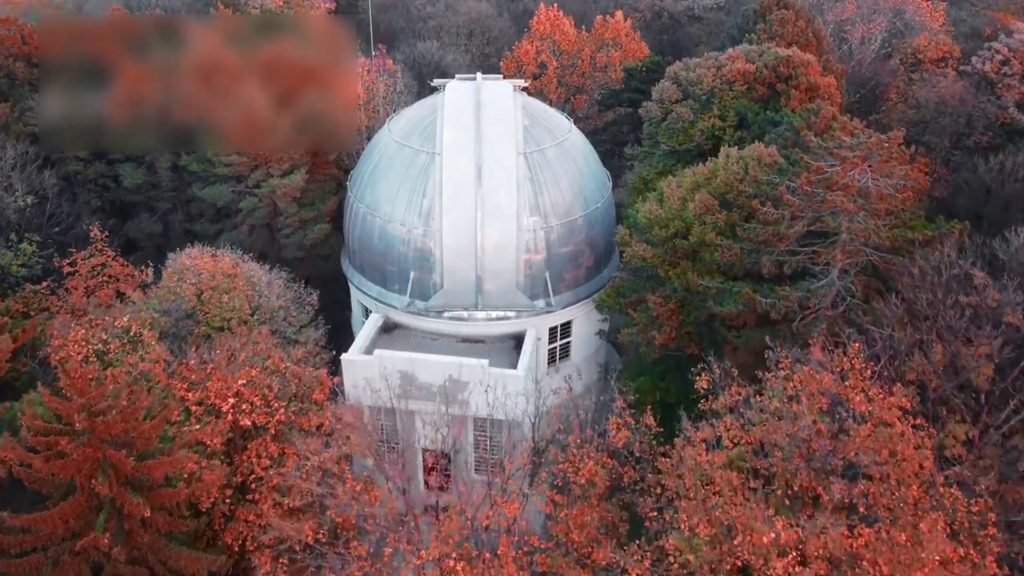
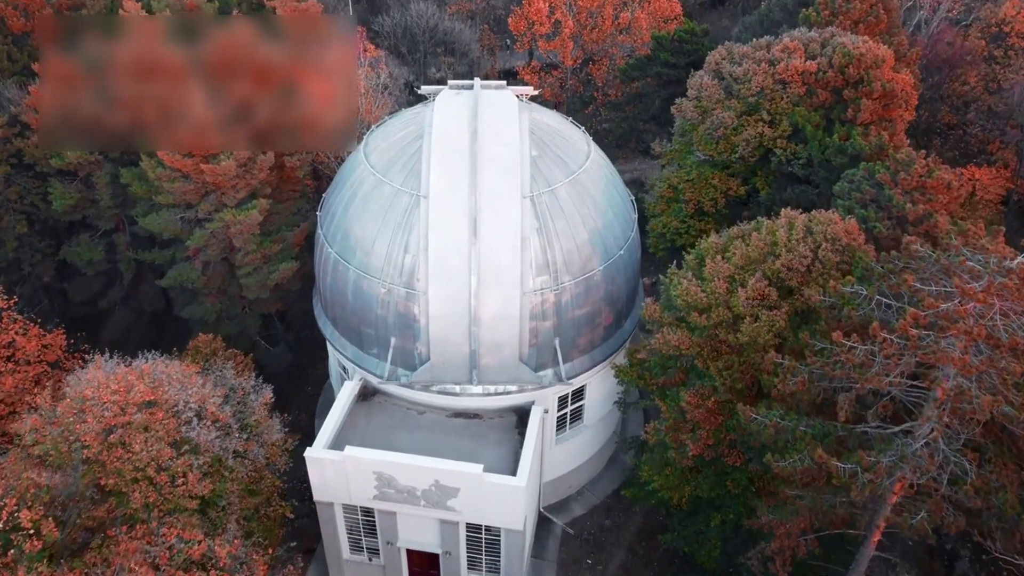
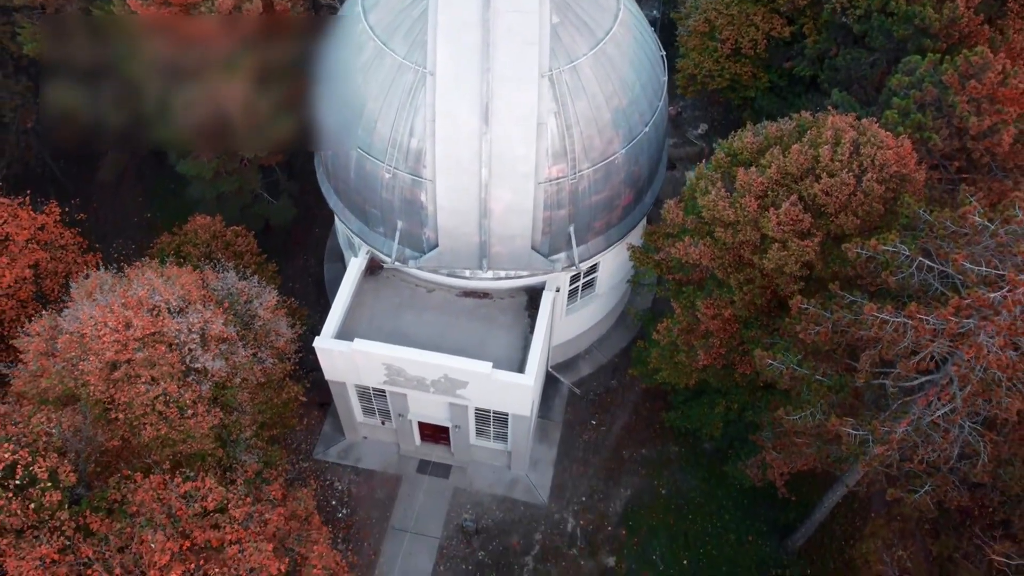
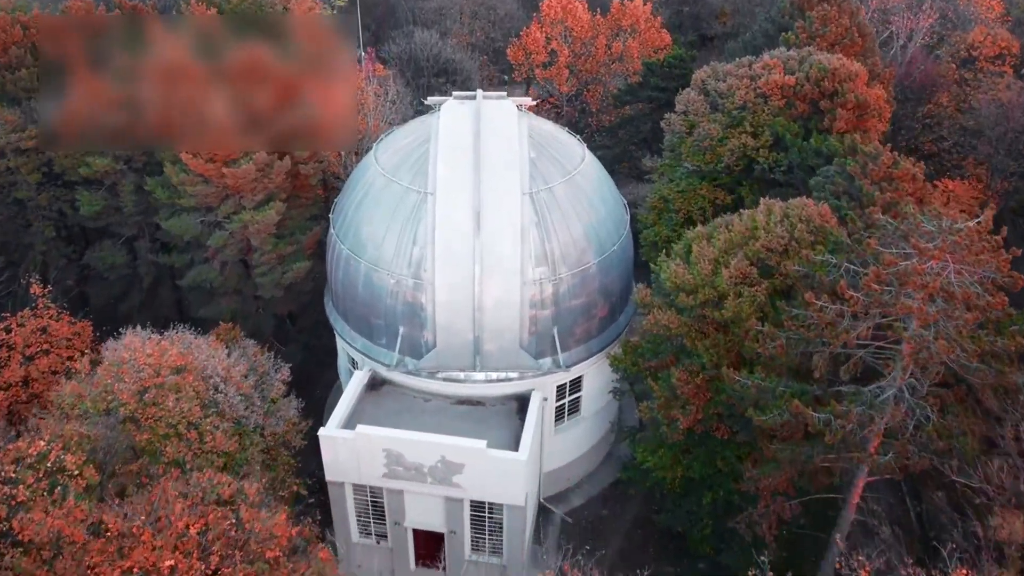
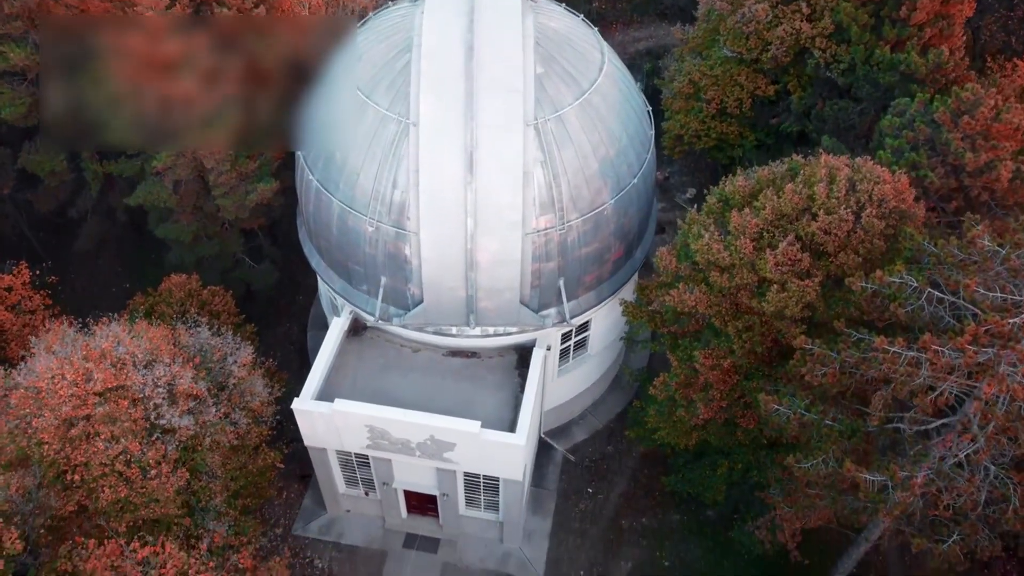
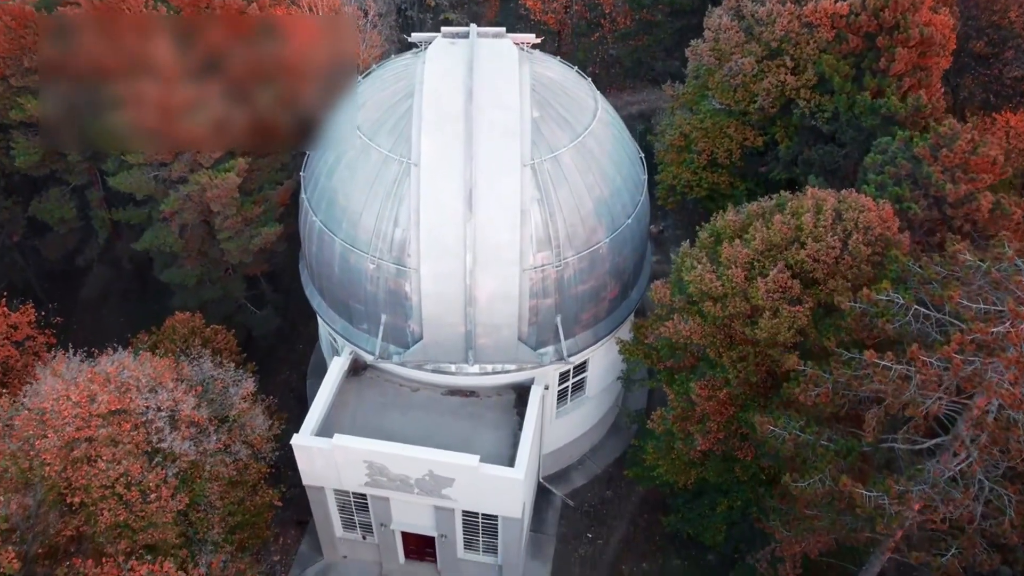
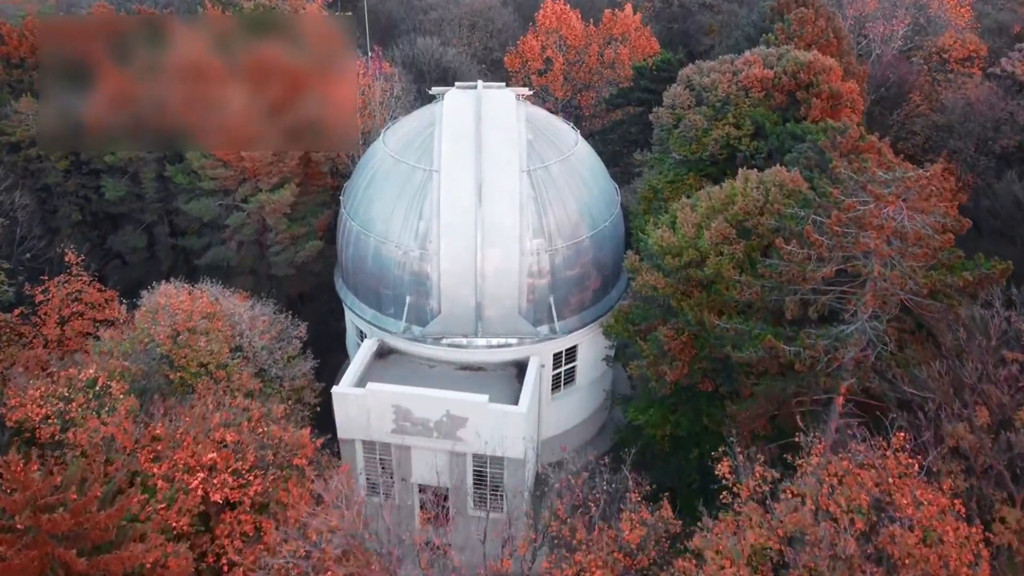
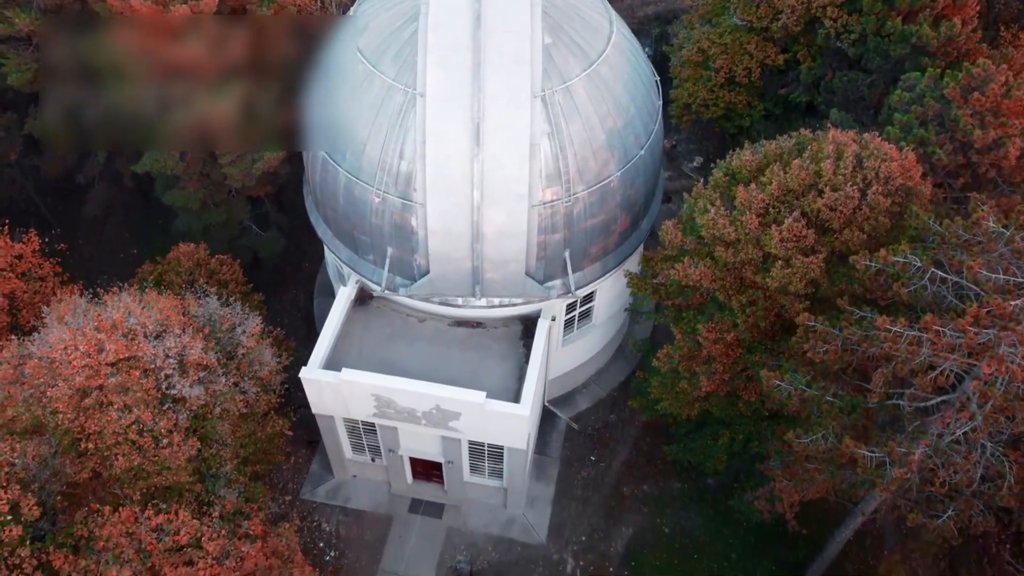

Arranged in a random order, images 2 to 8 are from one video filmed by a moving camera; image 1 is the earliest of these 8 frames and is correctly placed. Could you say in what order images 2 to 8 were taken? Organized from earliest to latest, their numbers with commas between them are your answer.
7, 4, 2, 6, 5, 8, 3
